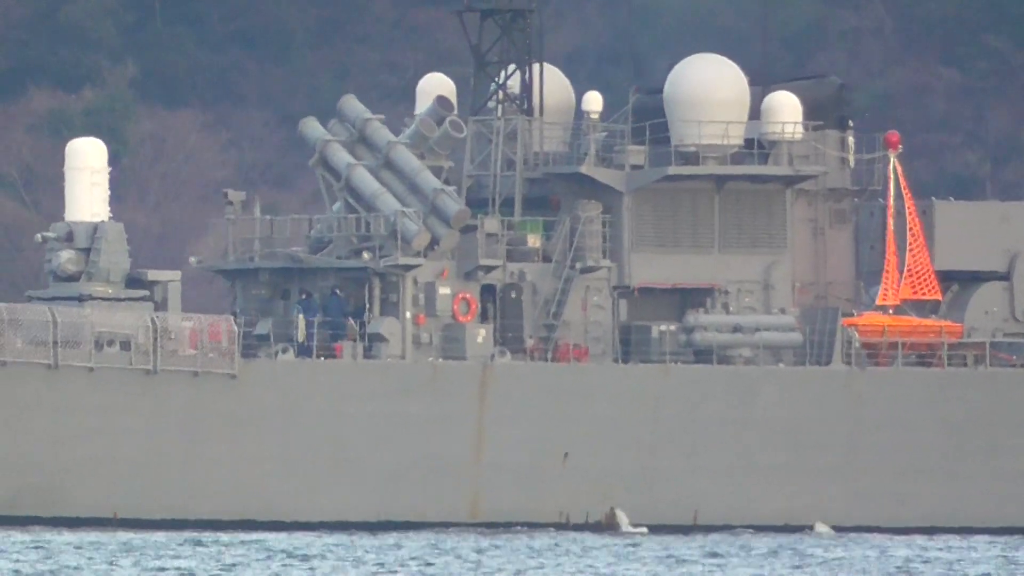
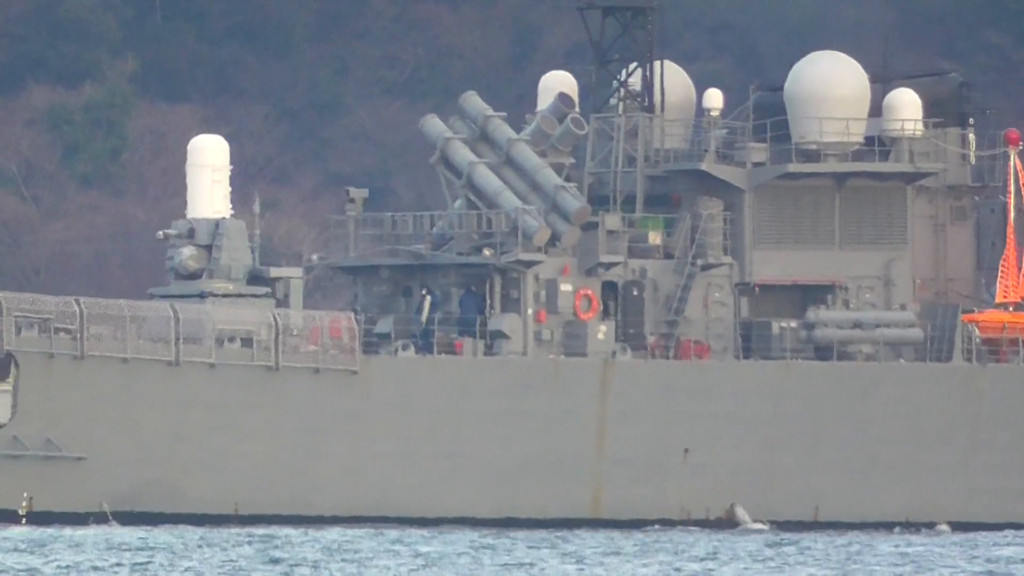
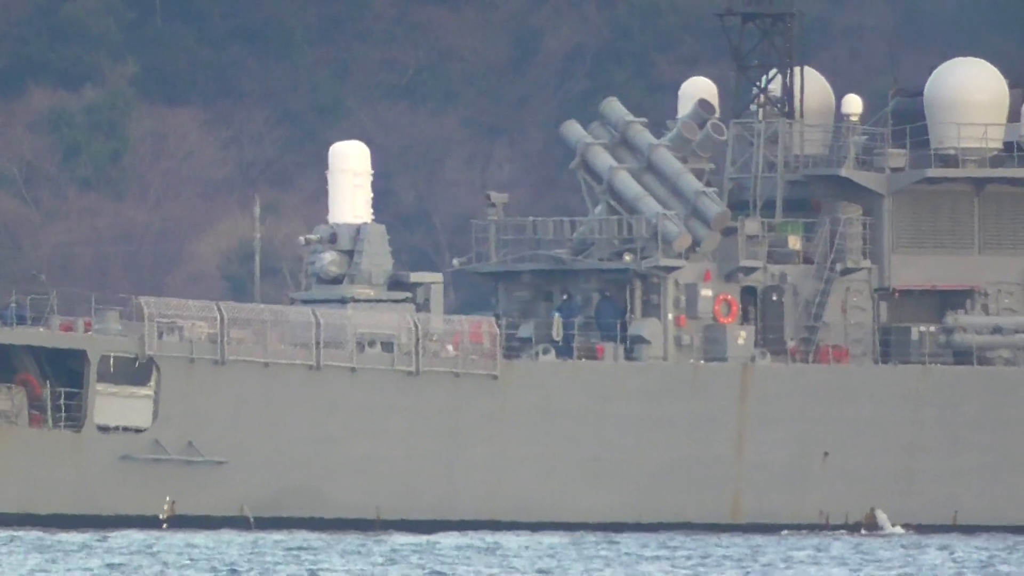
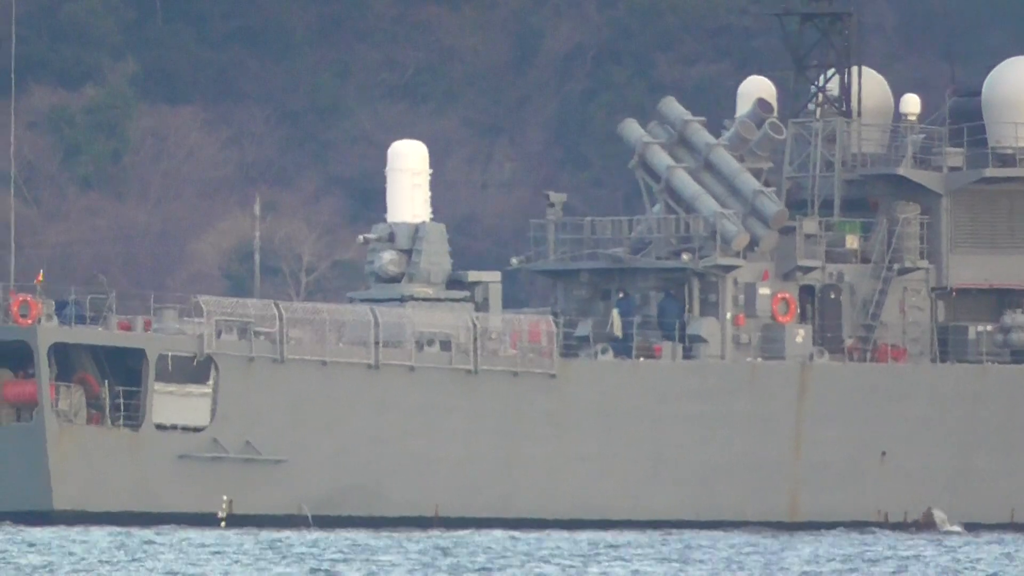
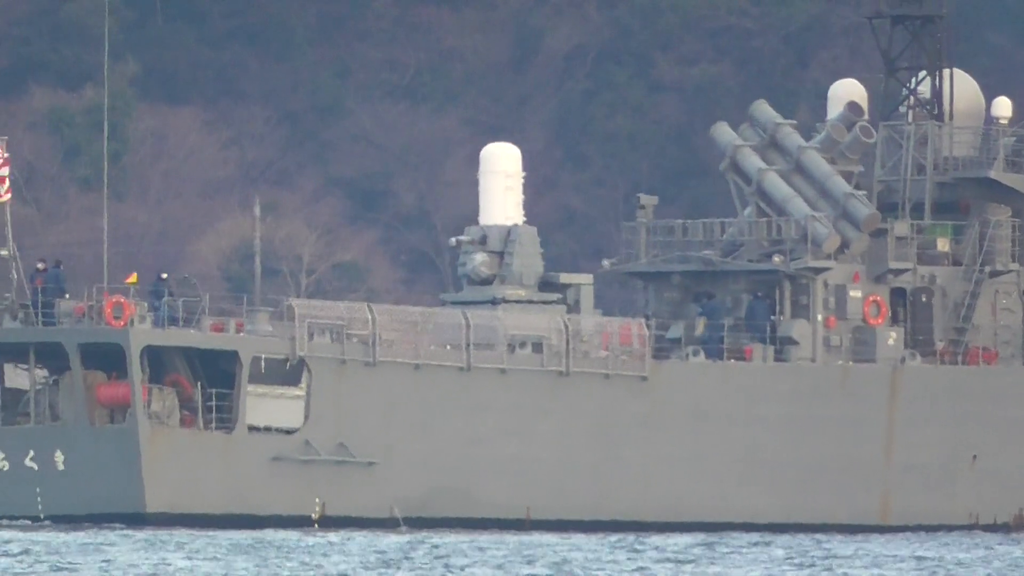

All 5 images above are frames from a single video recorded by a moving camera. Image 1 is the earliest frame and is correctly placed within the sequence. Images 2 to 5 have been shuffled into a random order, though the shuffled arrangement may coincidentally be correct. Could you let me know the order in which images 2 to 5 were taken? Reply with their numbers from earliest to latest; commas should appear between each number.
2, 3, 4, 5
